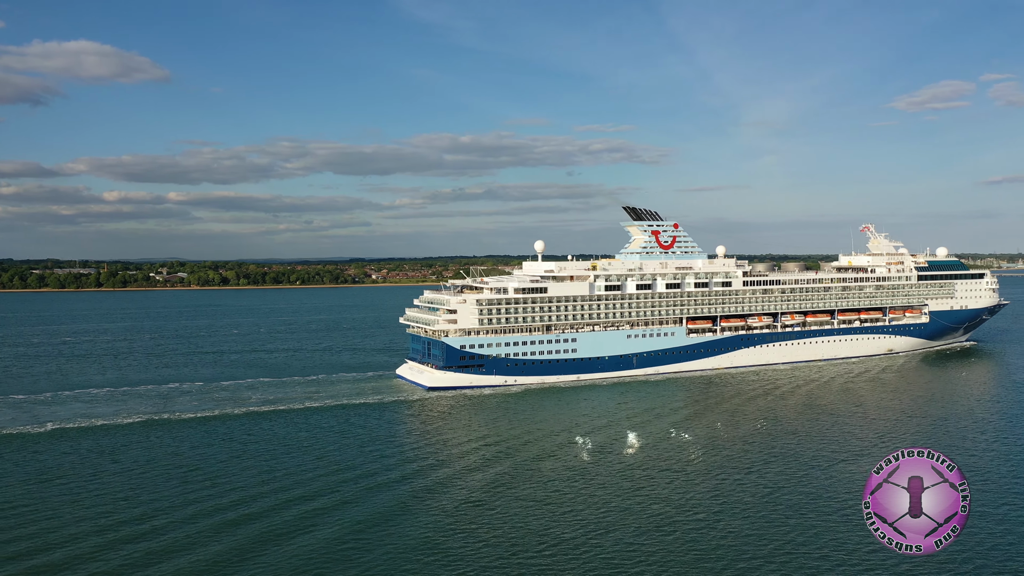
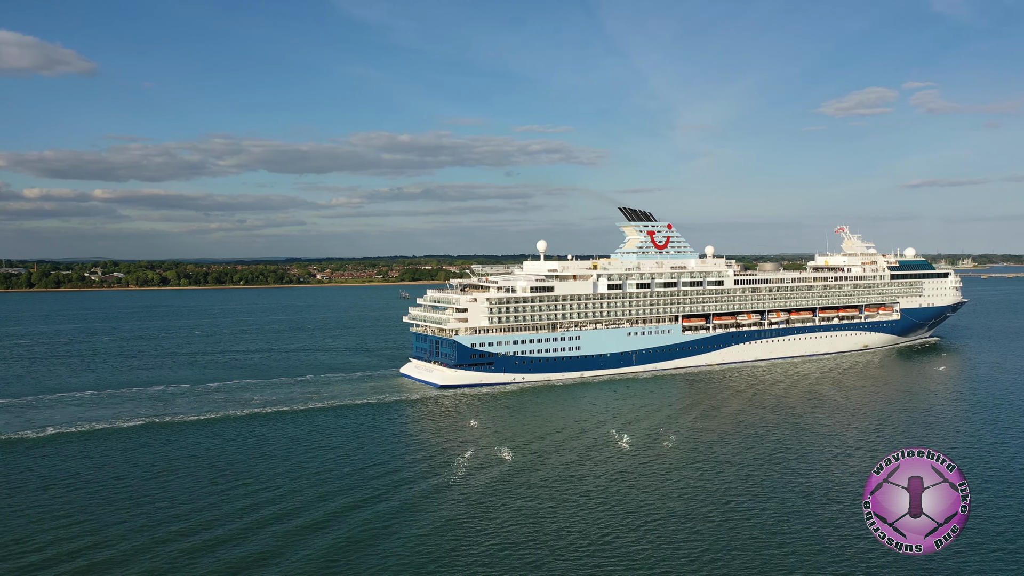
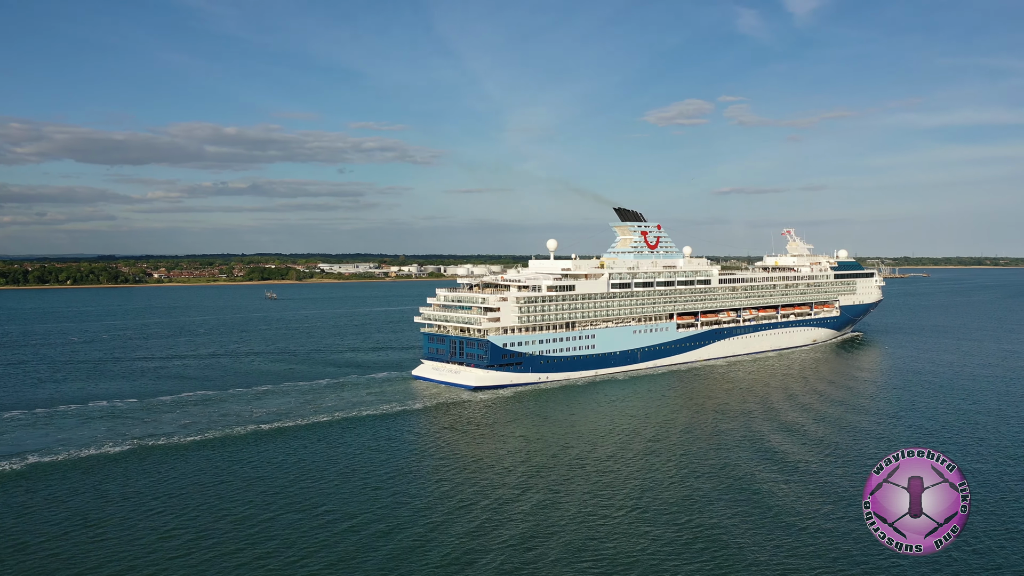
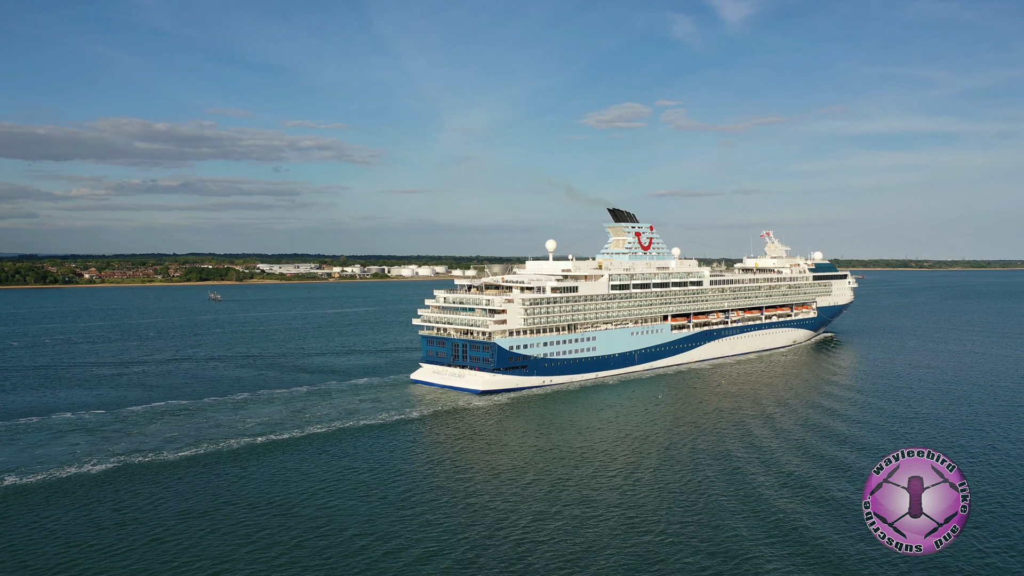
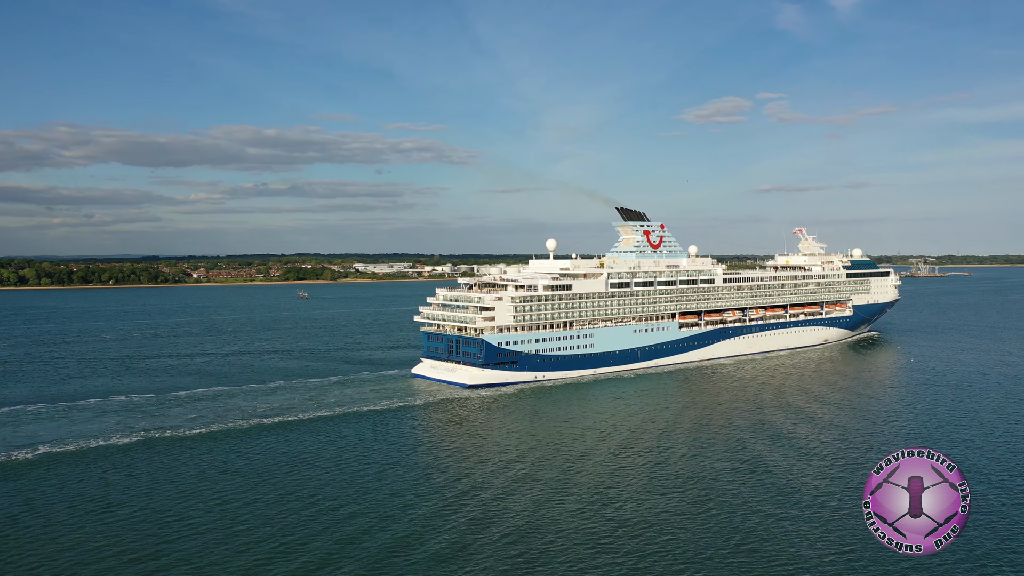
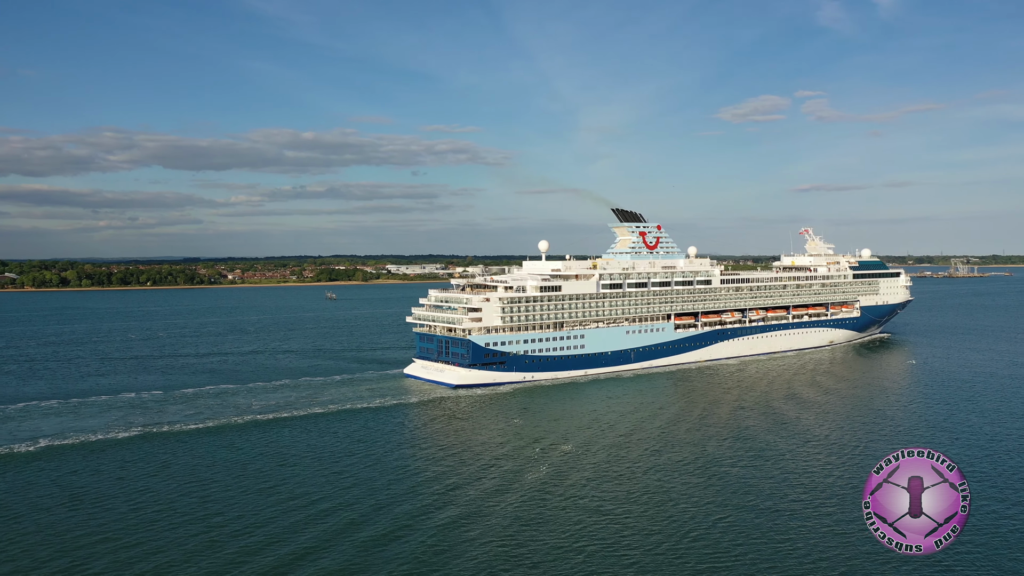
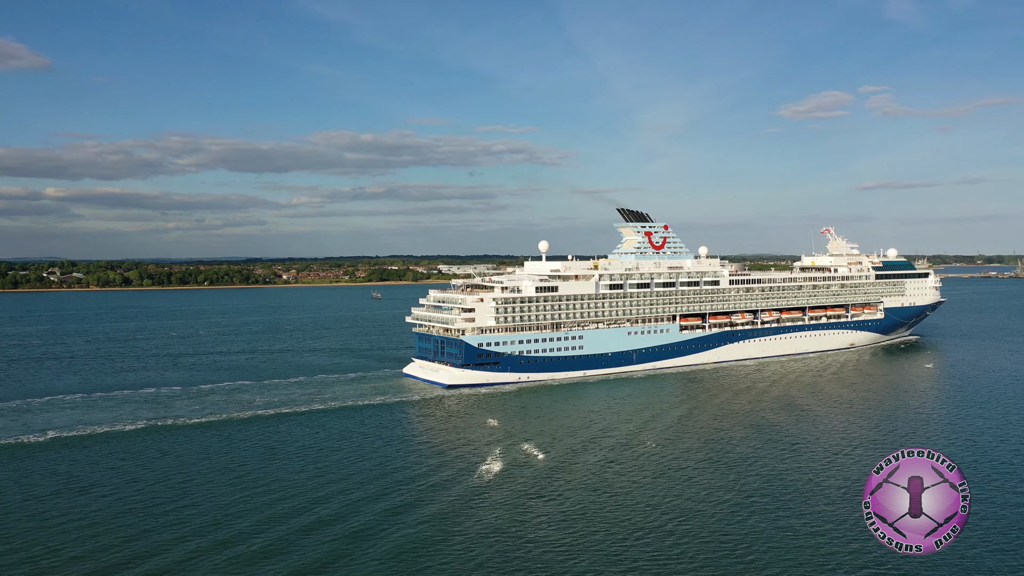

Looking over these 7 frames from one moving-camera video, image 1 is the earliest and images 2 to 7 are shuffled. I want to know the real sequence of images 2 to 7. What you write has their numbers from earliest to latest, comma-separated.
2, 7, 6, 5, 3, 4
